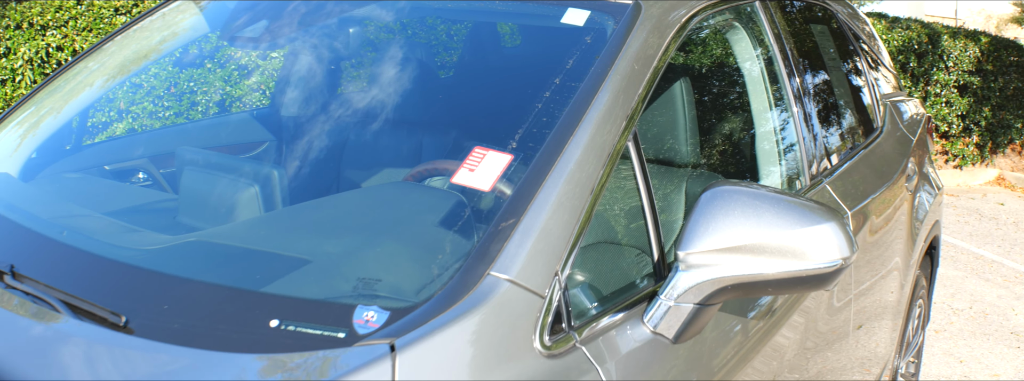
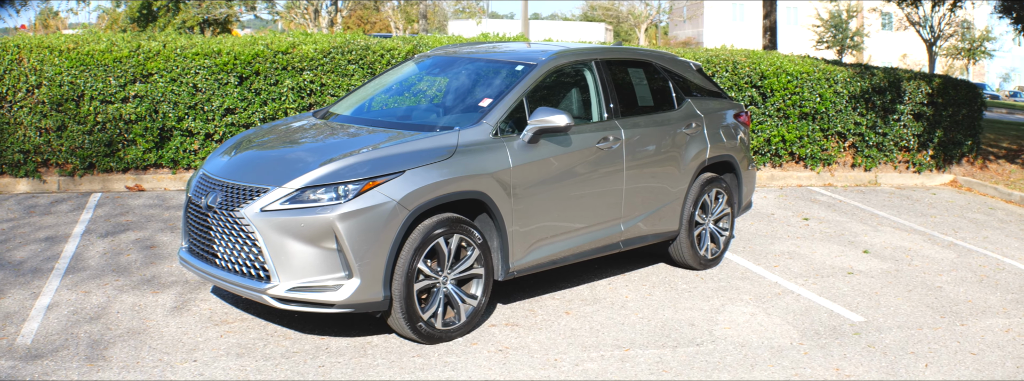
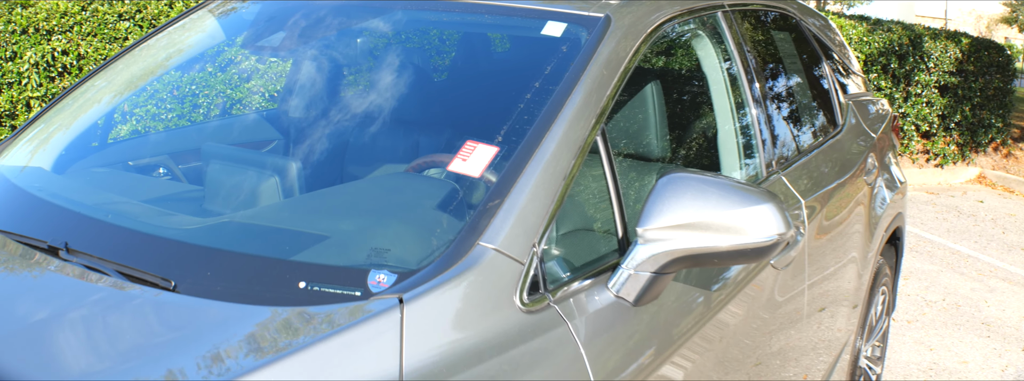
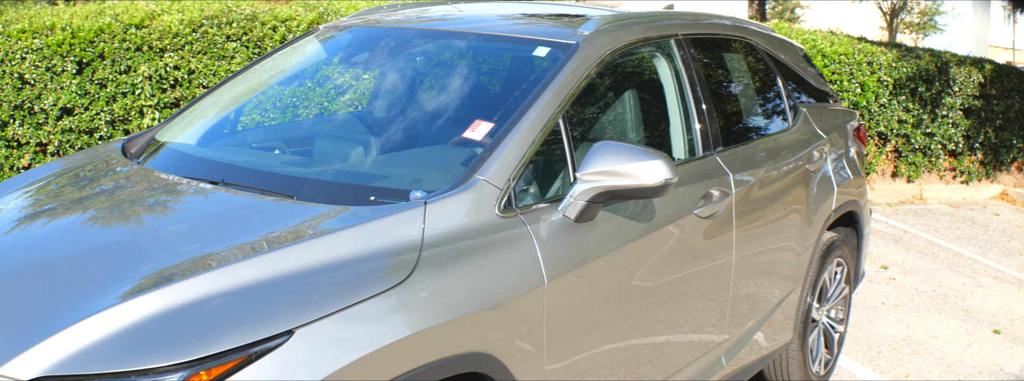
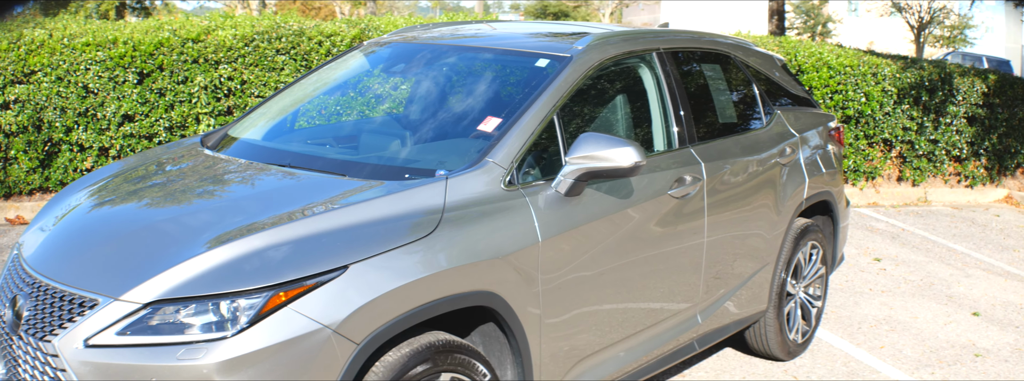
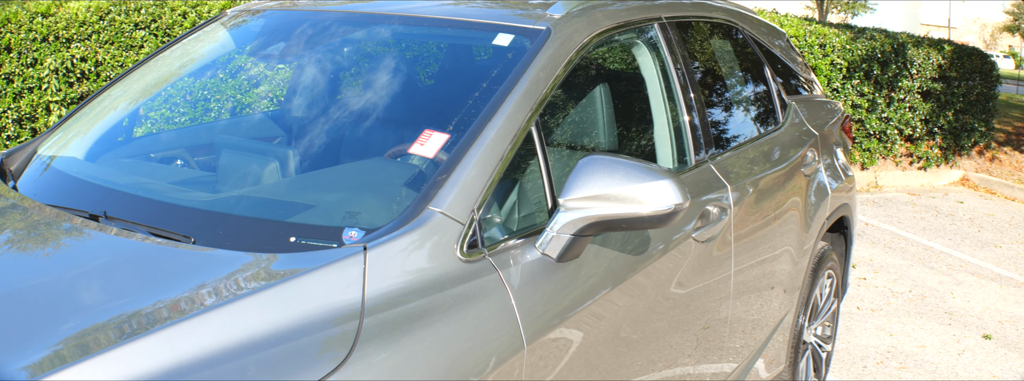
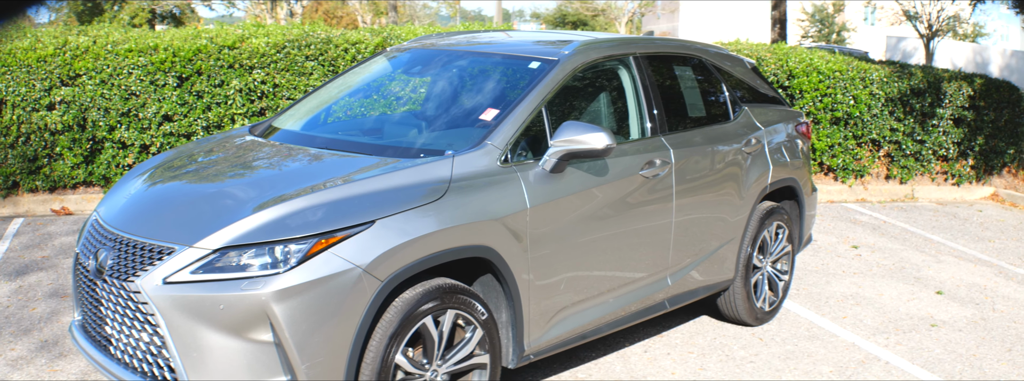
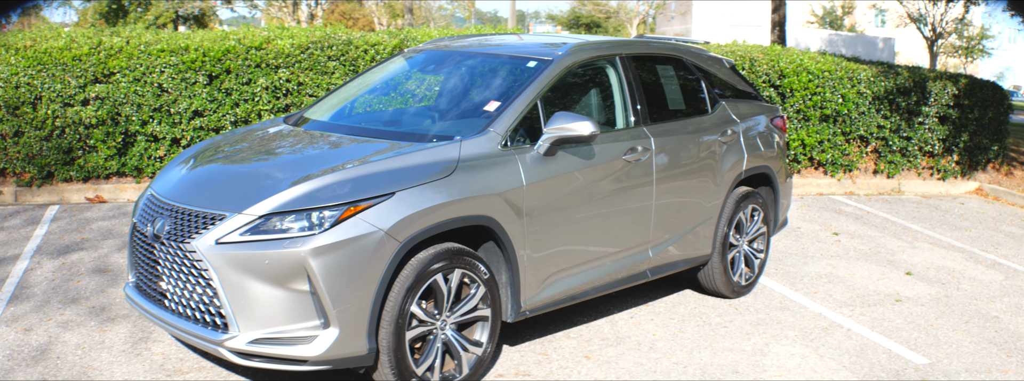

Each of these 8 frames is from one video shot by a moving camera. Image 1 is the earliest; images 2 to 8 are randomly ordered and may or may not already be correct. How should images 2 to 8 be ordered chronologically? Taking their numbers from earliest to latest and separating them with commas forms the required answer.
3, 6, 4, 5, 7, 8, 2
